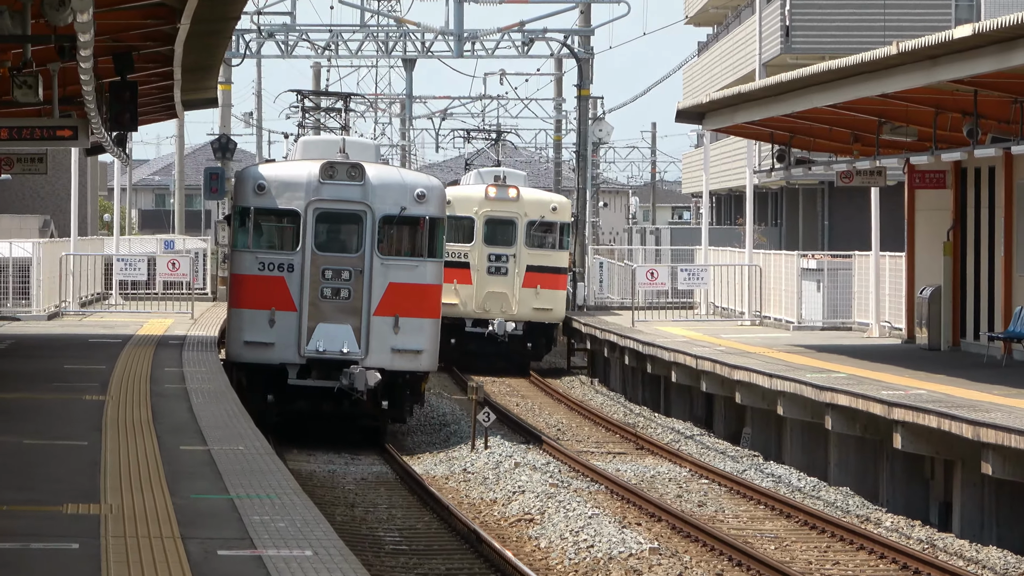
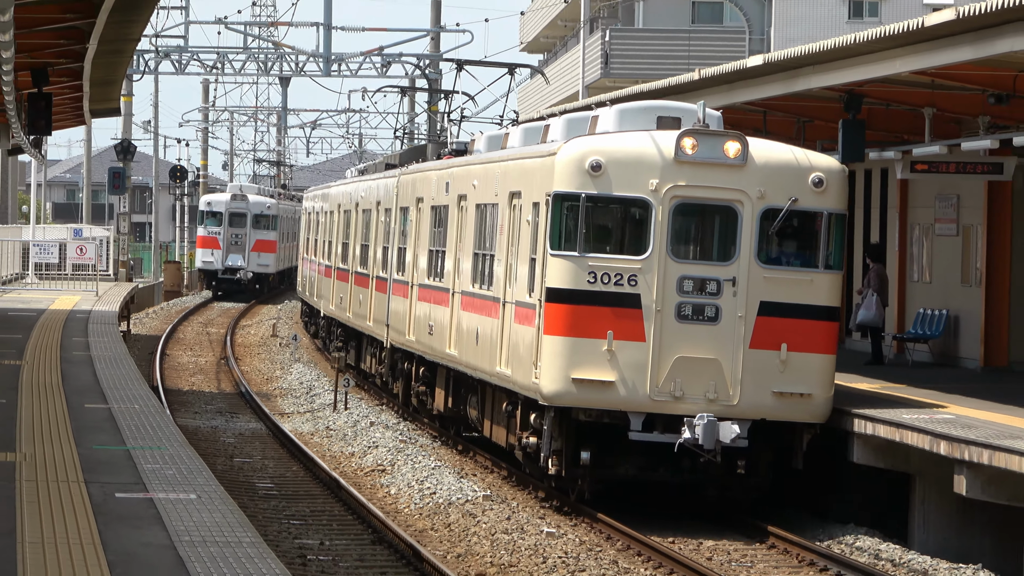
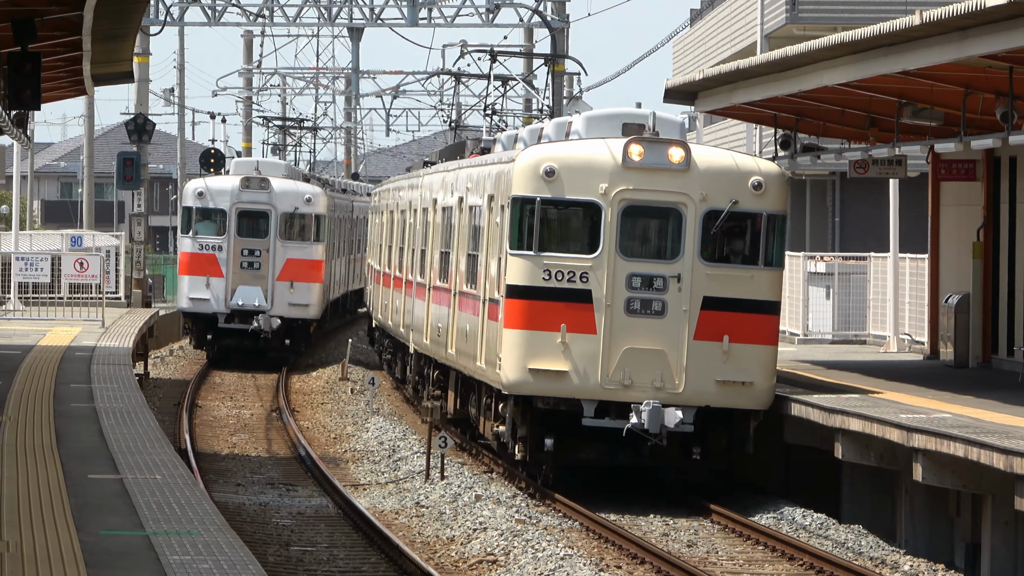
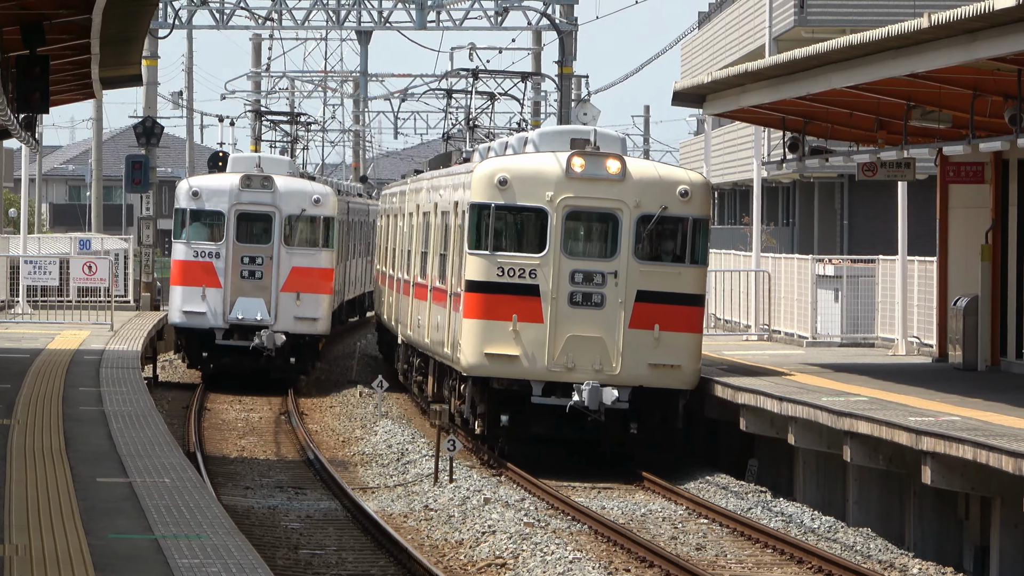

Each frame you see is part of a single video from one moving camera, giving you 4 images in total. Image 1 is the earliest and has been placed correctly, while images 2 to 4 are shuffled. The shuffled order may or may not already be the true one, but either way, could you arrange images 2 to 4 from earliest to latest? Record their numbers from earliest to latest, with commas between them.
4, 3, 2
